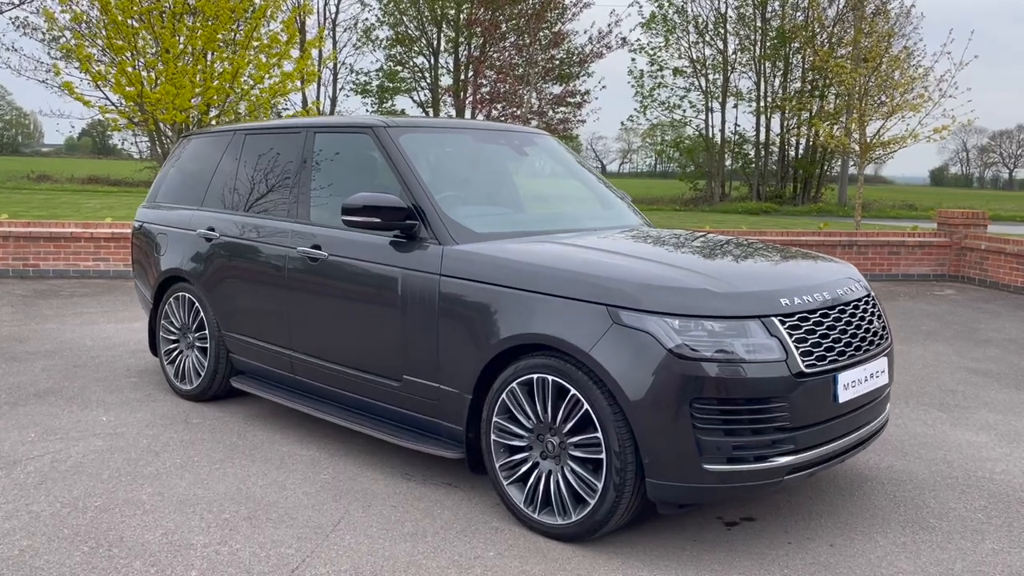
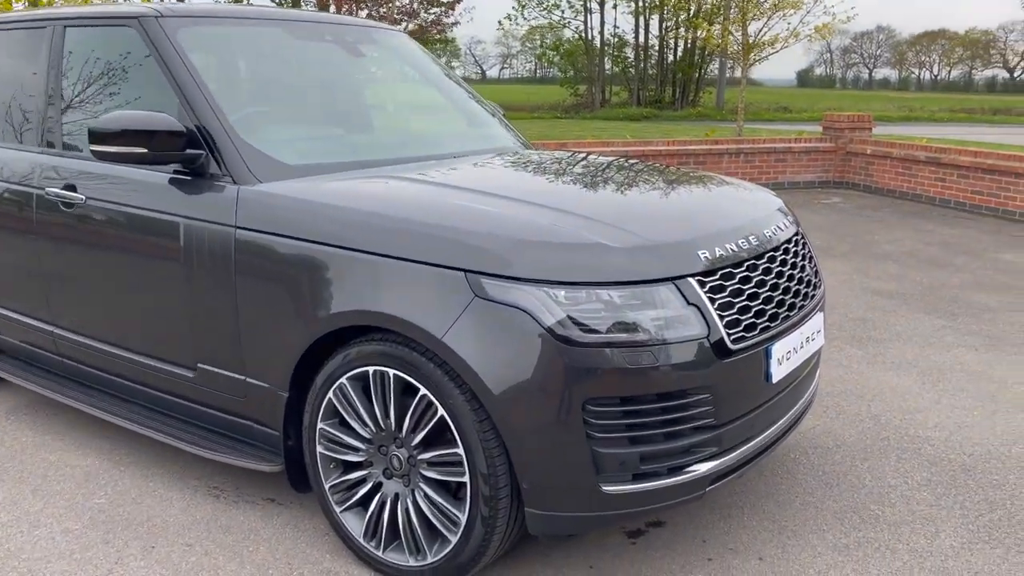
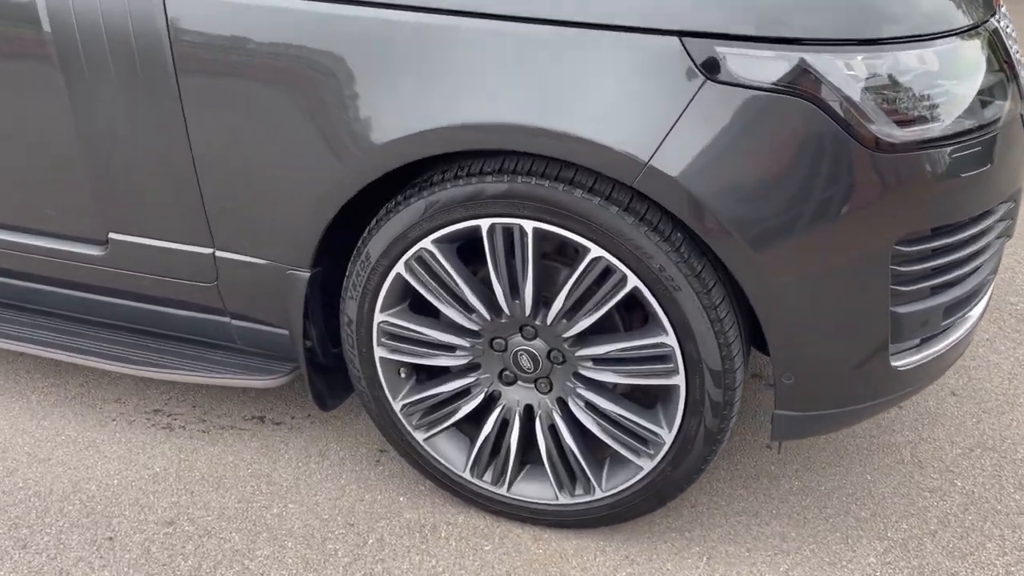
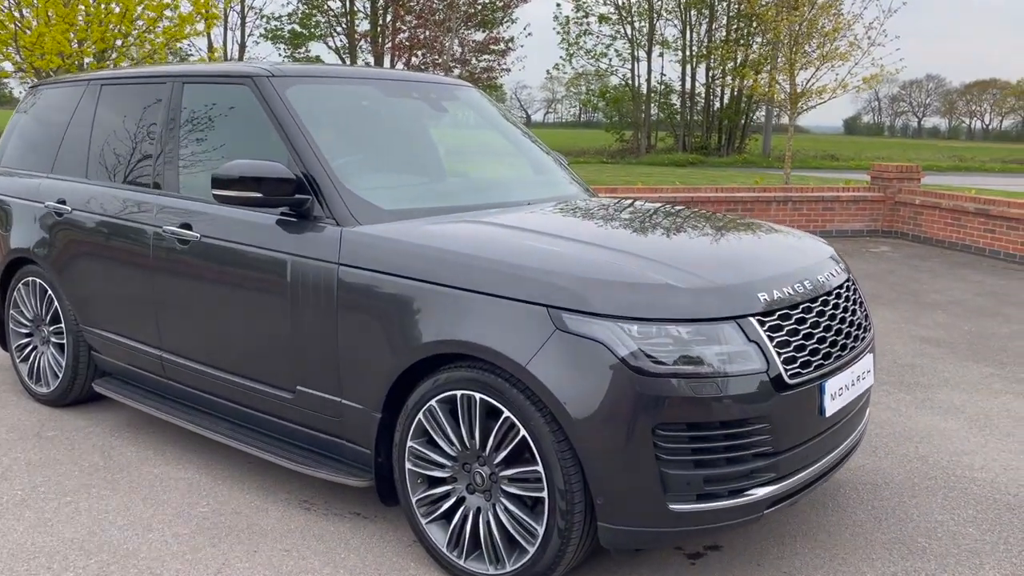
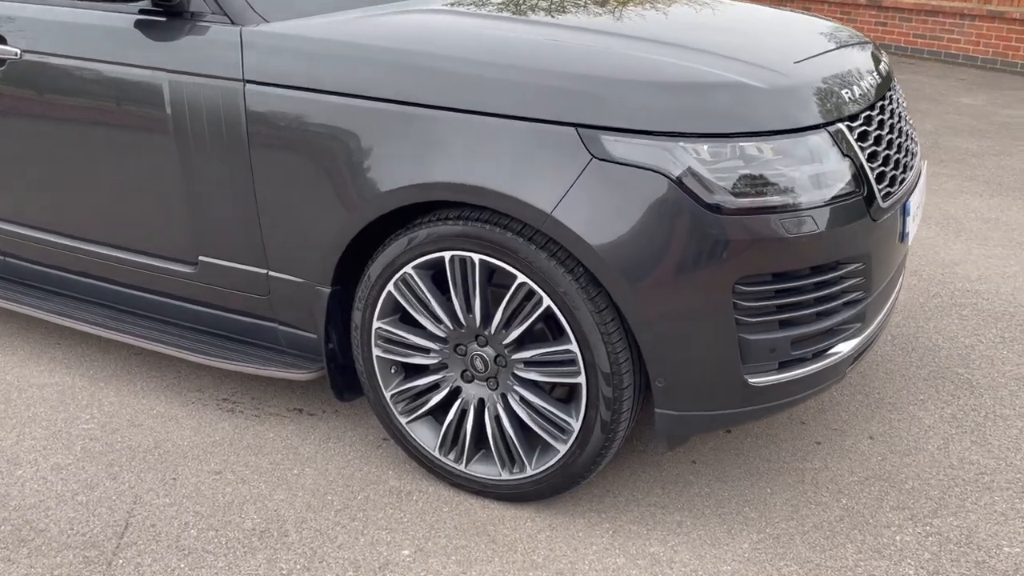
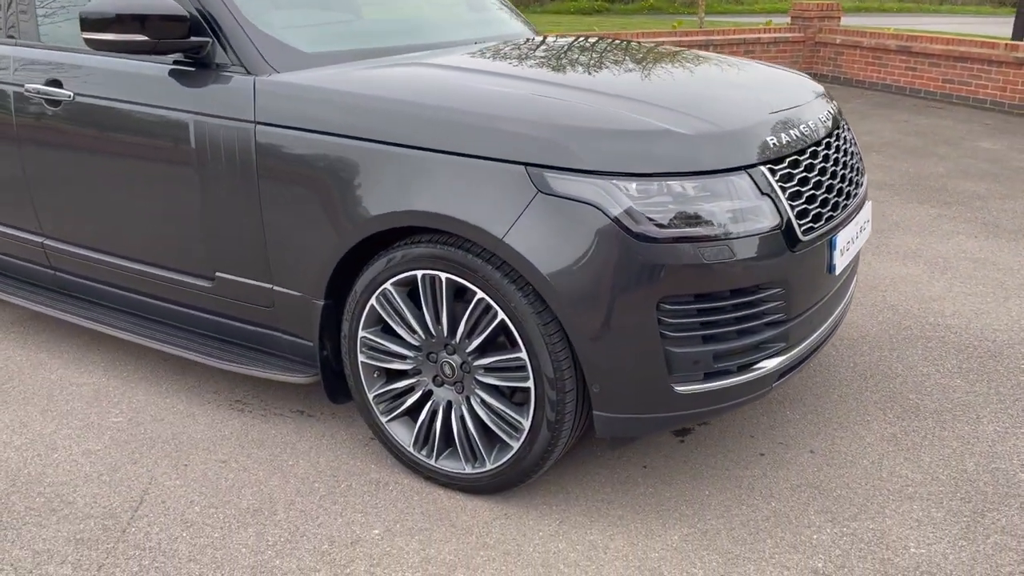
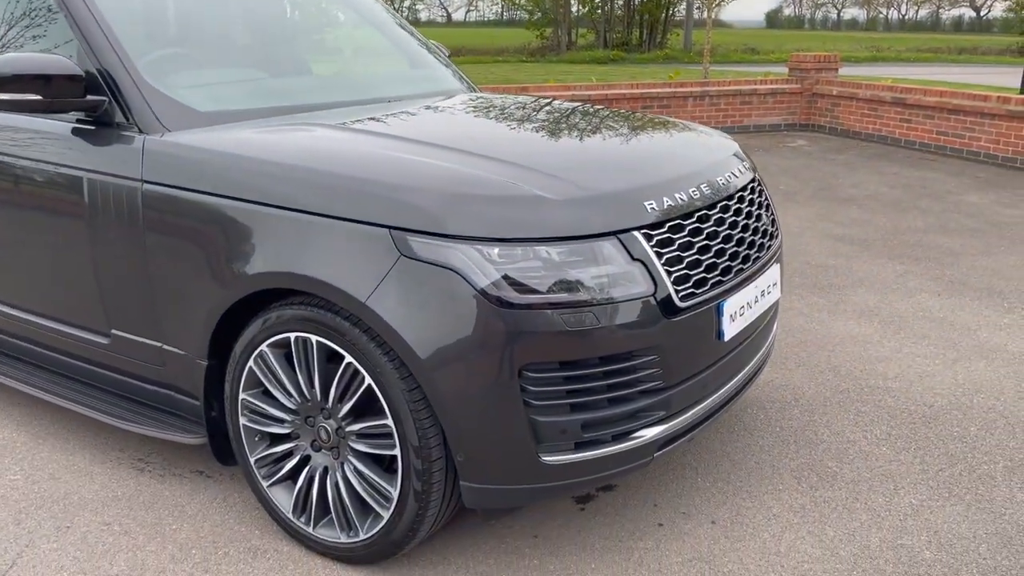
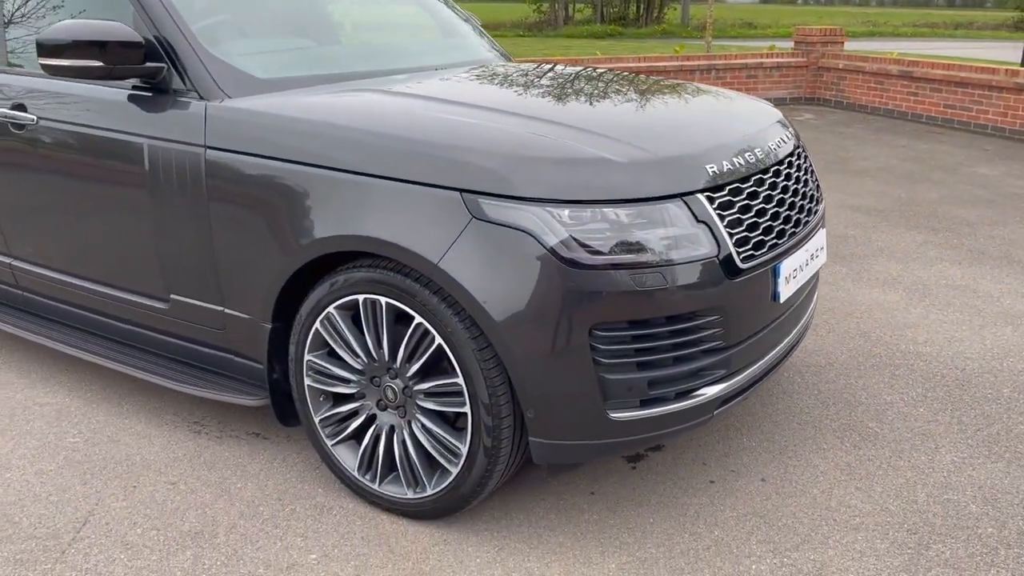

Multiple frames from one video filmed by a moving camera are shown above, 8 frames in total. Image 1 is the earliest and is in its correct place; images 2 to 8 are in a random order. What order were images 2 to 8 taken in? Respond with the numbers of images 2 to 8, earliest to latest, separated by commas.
4, 2, 7, 8, 6, 5, 3
